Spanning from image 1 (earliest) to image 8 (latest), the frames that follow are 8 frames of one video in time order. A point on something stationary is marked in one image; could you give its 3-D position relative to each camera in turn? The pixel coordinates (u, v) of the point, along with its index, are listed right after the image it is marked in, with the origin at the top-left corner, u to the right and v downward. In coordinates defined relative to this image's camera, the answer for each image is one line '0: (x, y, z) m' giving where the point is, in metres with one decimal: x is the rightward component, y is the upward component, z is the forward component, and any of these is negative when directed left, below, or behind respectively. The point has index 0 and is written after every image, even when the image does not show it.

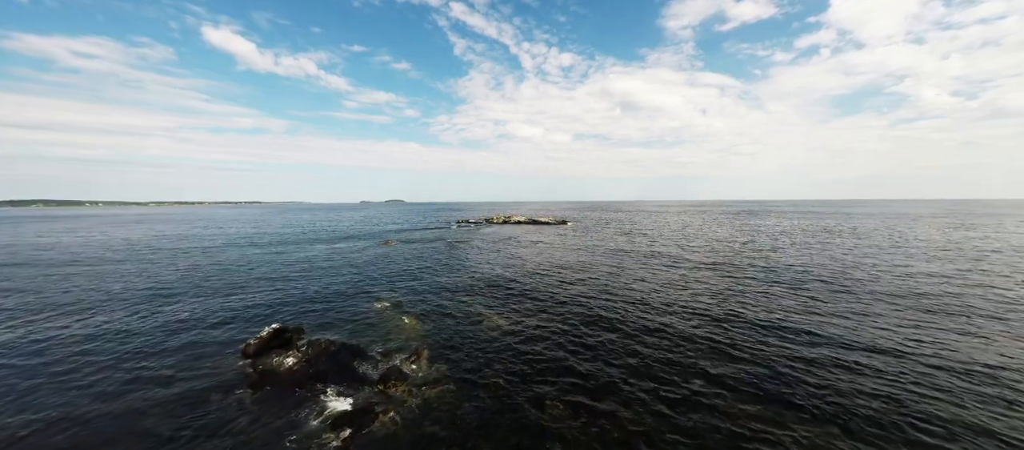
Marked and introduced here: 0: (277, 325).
0: (-13.9, -6.0, +19.7) m
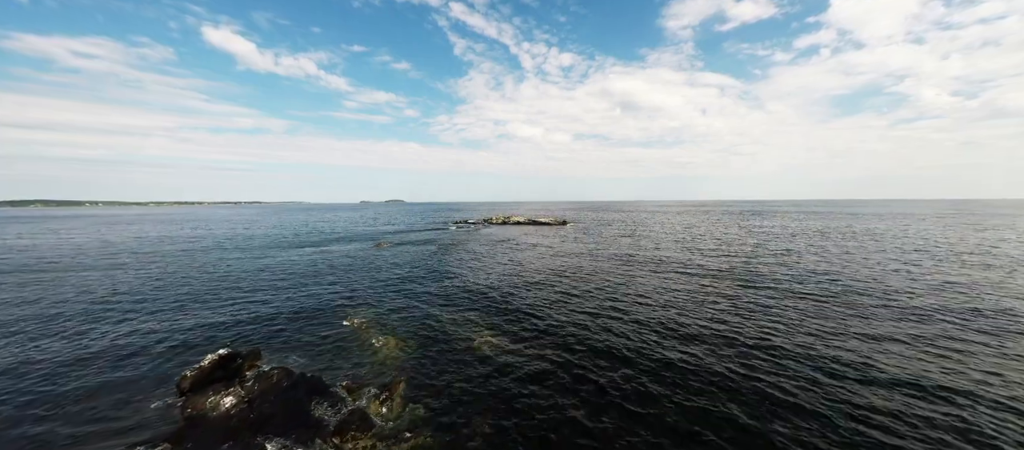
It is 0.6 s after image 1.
0: (-14.2, -6.3, +16.4) m
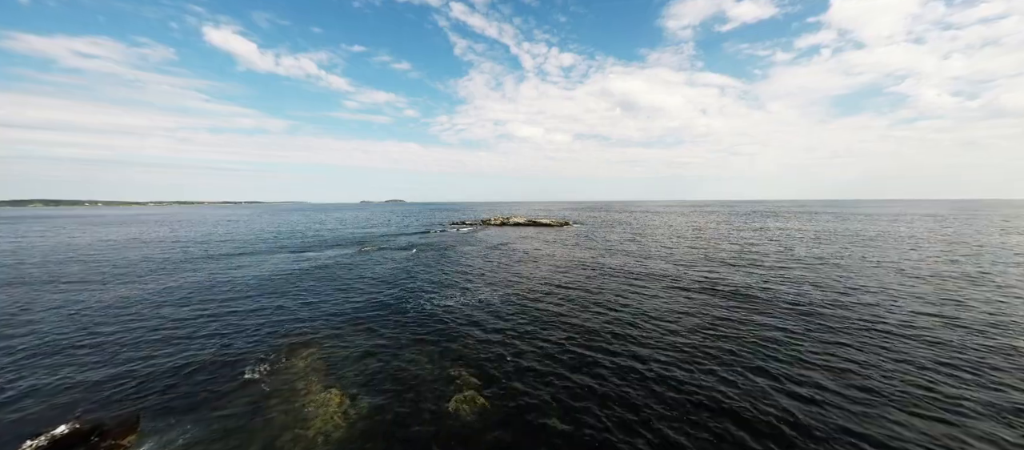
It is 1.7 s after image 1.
0: (-14.7, -6.8, +10.8) m
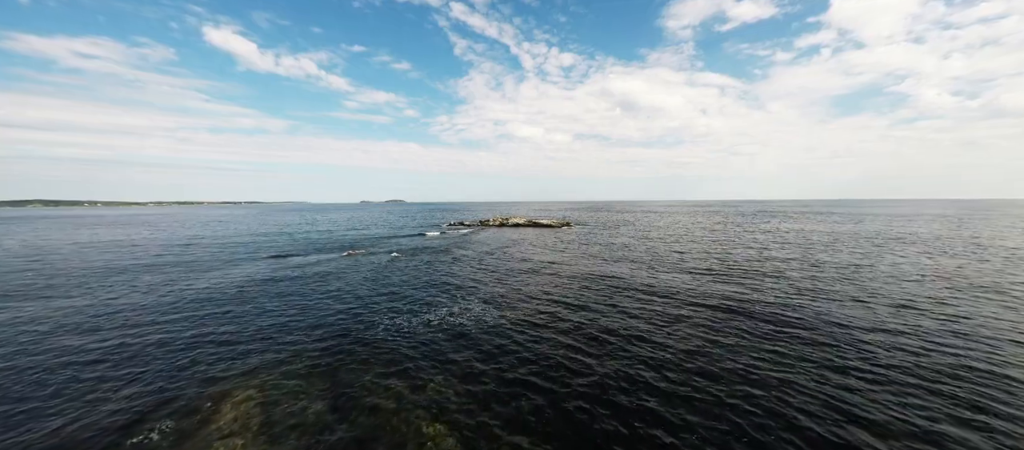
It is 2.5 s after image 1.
0: (-14.9, -7.1, +6.8) m
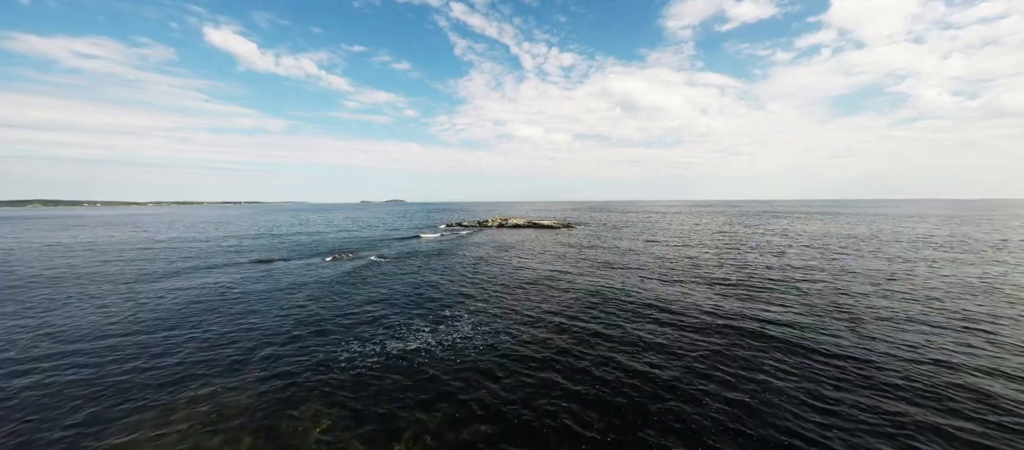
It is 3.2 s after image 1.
0: (-15.2, -7.5, +3.0) m
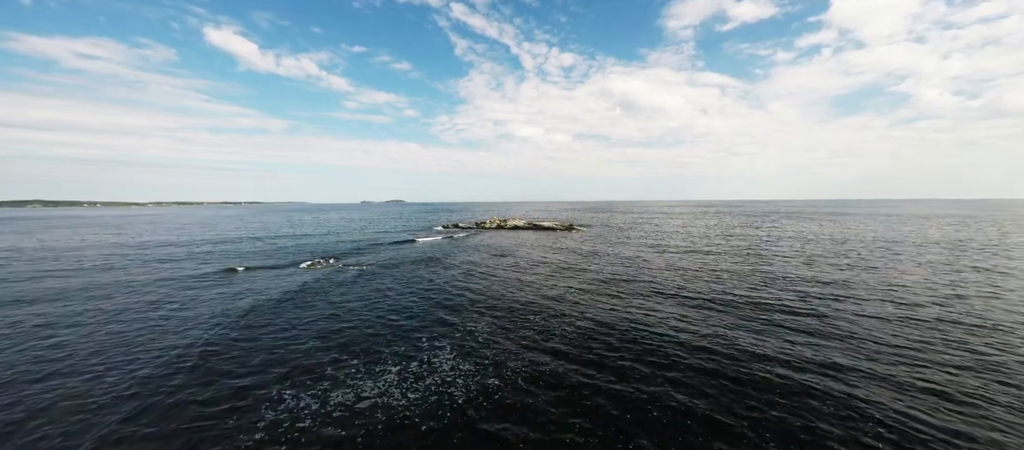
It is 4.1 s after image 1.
0: (-15.6, -8.0, -2.0) m
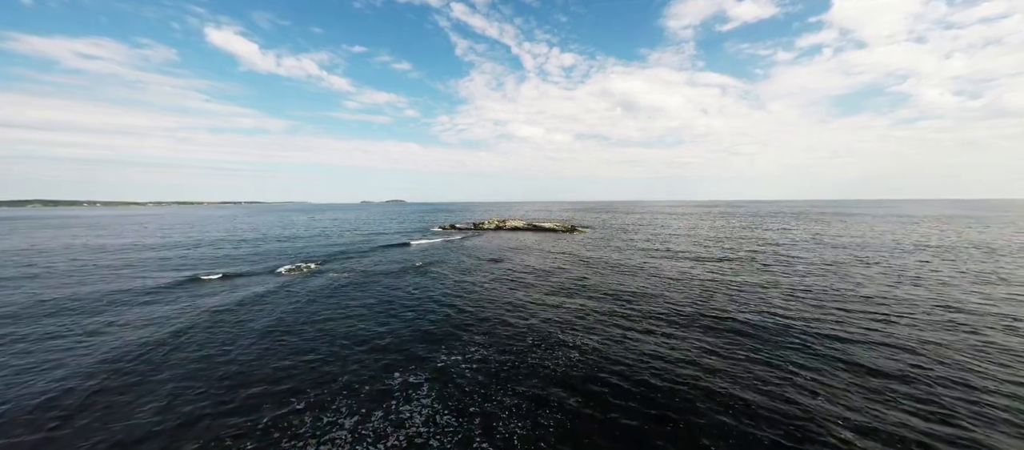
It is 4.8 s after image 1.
0: (-15.9, -8.5, -6.1) m
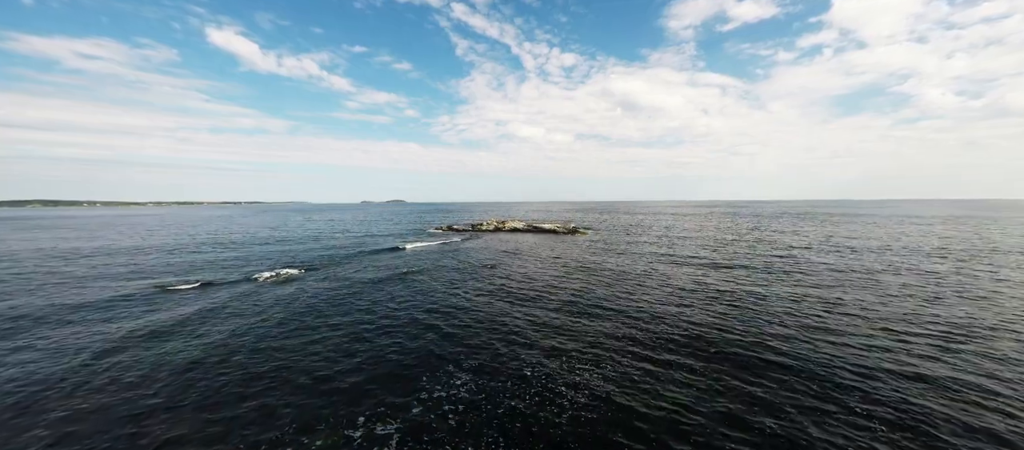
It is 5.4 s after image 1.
0: (-16.1, -8.9, -9.6) m
